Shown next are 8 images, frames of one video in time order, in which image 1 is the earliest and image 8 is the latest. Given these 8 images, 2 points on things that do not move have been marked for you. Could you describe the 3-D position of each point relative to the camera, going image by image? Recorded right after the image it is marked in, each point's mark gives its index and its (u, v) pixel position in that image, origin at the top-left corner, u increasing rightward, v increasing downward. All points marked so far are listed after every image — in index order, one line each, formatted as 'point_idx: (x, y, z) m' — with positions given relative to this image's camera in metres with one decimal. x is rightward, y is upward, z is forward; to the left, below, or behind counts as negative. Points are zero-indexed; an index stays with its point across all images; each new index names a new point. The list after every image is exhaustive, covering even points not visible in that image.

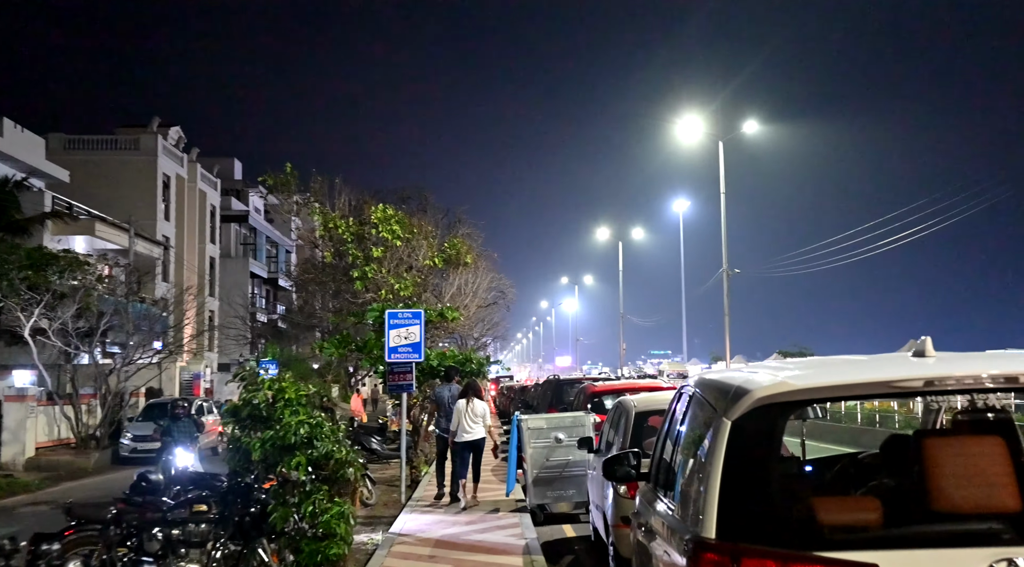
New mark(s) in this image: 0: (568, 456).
0: (+0.6, -1.8, +12.0) m
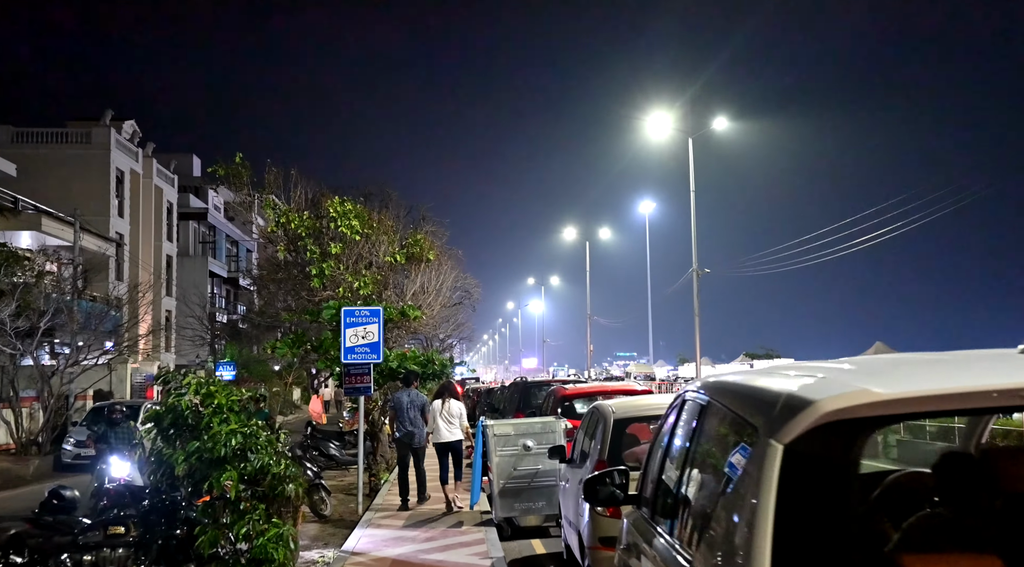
0: (+0.2, -1.7, +11.1) m
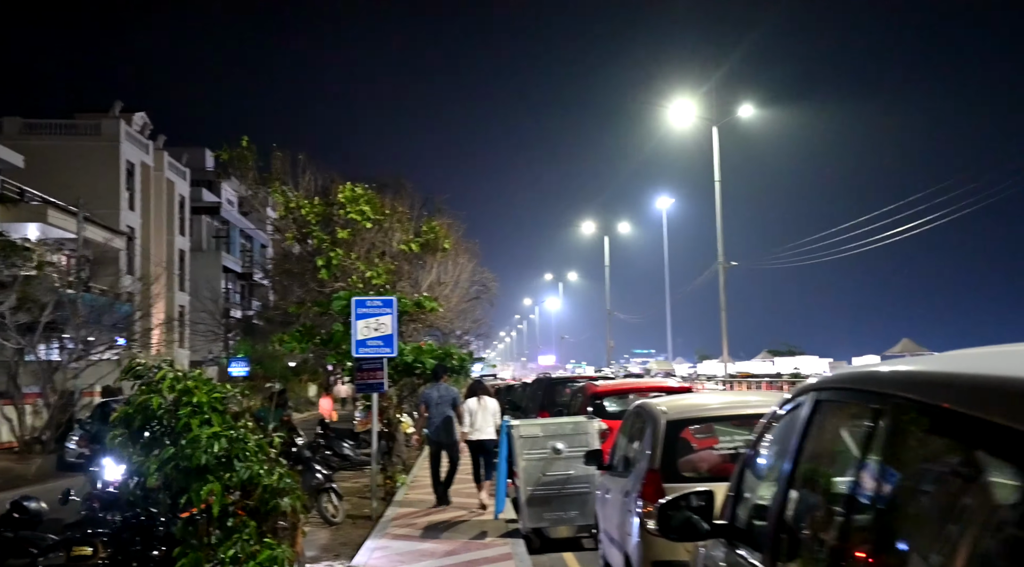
0: (+0.5, -1.6, +10.0) m
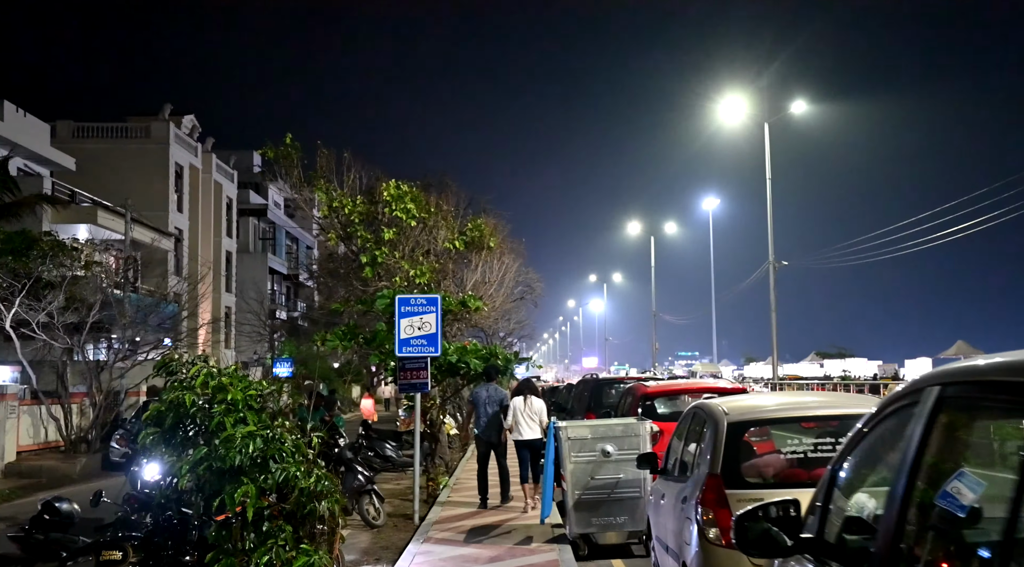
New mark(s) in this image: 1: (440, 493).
0: (+0.9, -1.6, +9.6) m
1: (-1.0, -2.9, +15.9) m
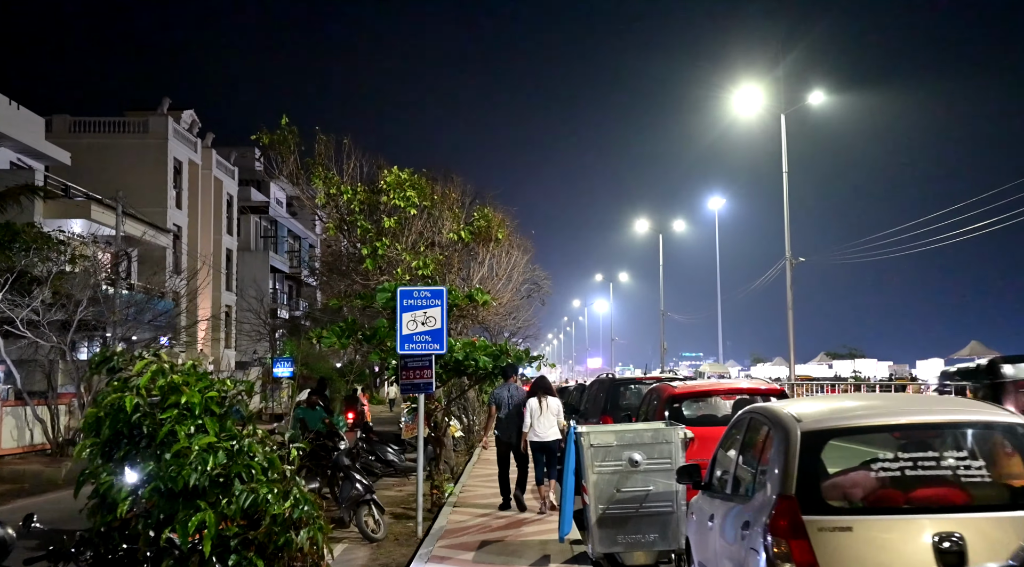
0: (+1.0, -1.5, +8.5) m
1: (-0.8, -2.8, +14.8) m
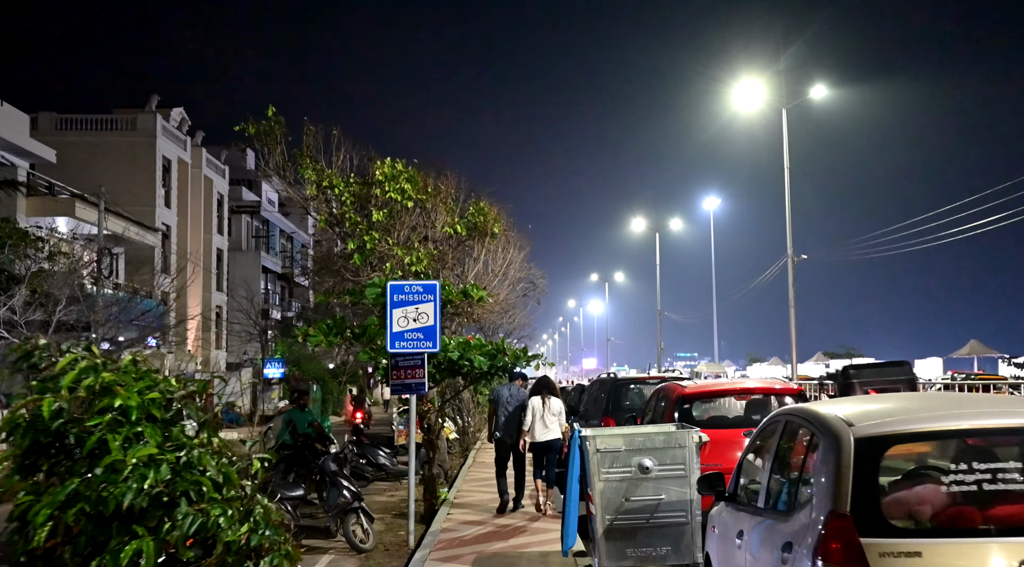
0: (+1.0, -1.4, +7.8) m
1: (-0.9, -2.7, +14.0) m
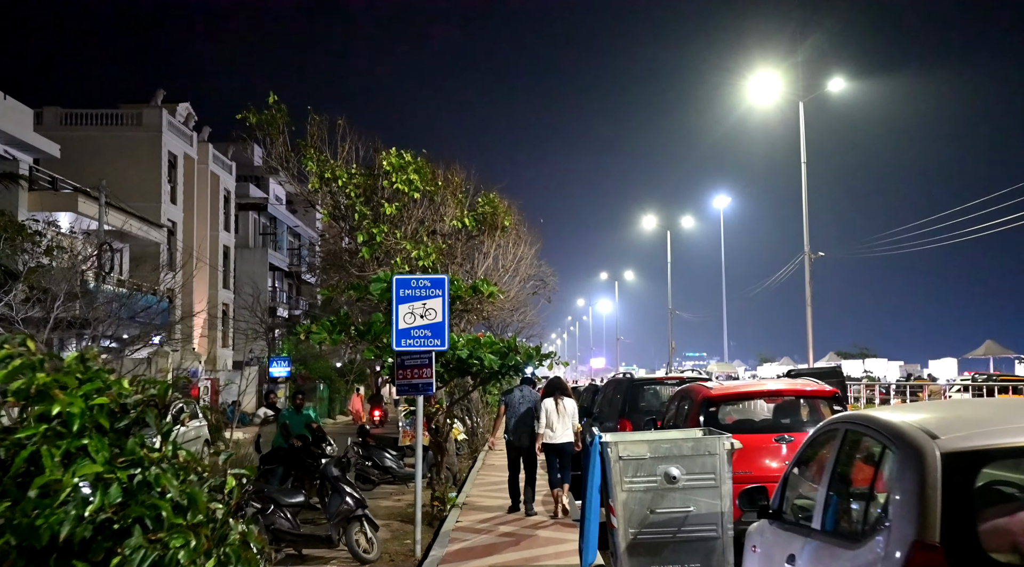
0: (+1.1, -1.4, +7.1) m
1: (-0.7, -2.7, +13.4) m
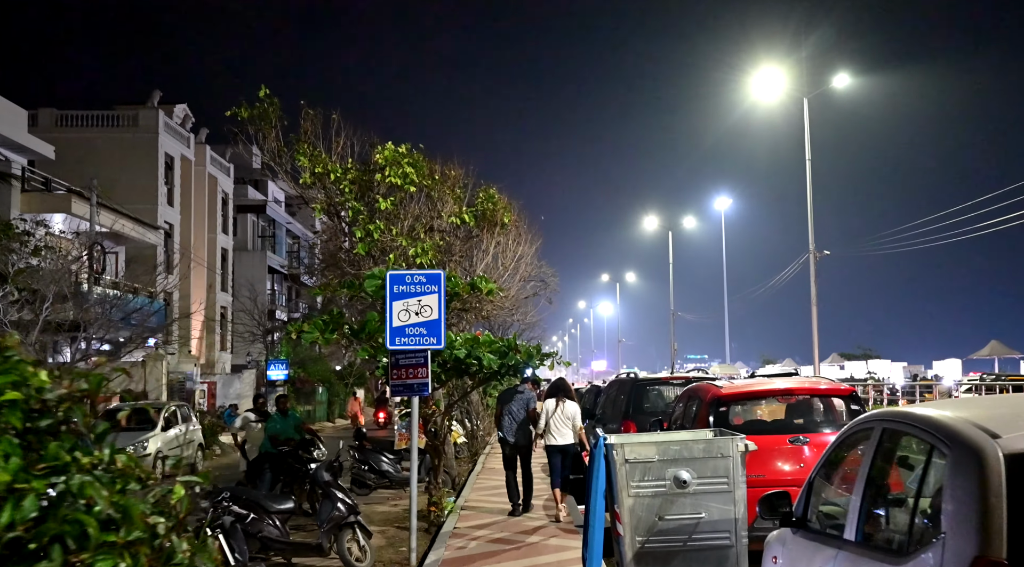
0: (+1.1, -1.3, +6.7) m
1: (-0.7, -2.6, +12.9) m
